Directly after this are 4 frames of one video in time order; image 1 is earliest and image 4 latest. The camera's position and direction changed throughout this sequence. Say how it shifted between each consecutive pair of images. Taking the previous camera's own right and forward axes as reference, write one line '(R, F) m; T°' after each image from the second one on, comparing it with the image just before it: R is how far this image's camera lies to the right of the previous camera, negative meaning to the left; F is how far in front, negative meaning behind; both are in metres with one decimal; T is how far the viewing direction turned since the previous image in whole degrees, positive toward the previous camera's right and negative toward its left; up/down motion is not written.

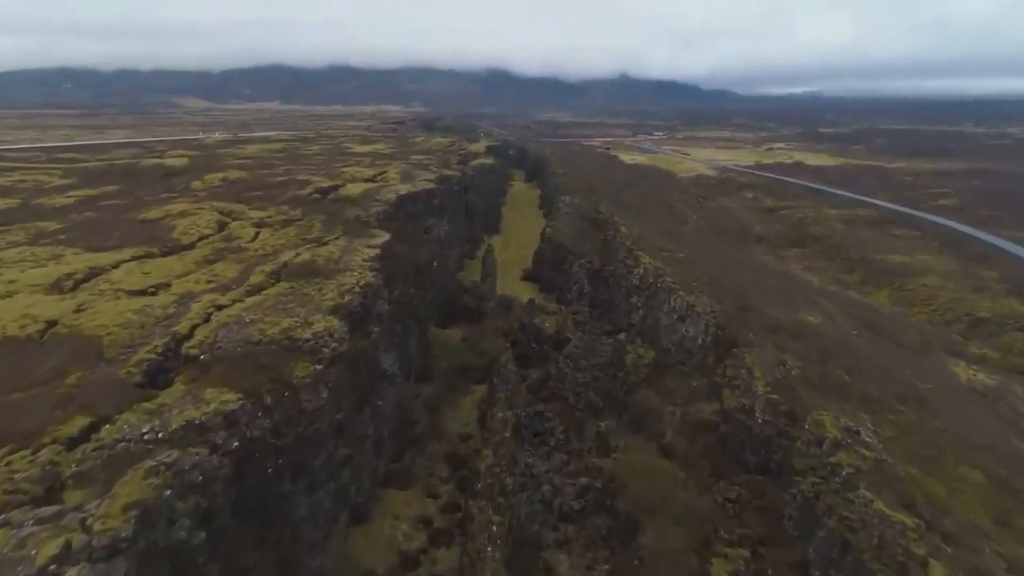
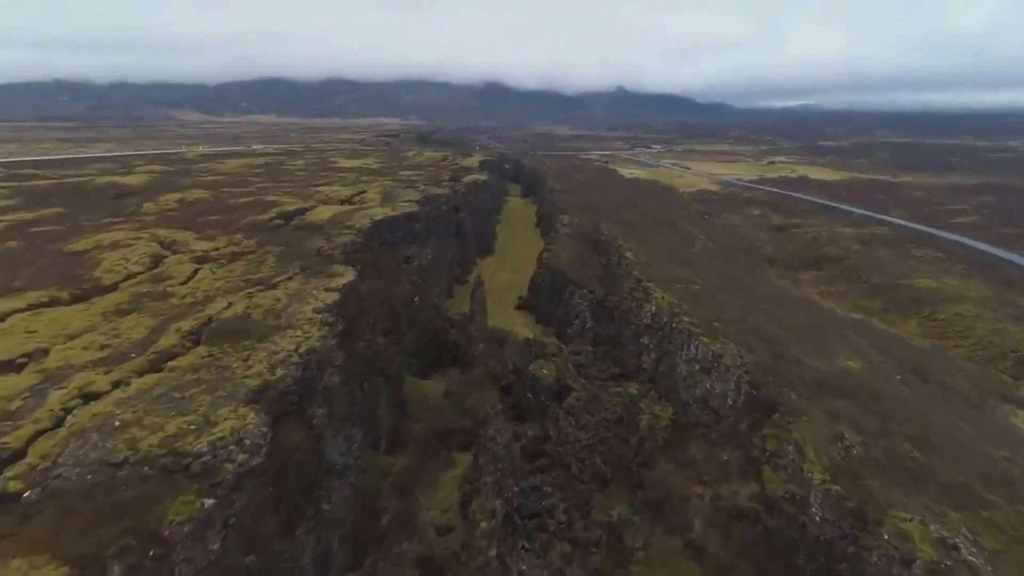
(+0.3, +6.2) m; 0°
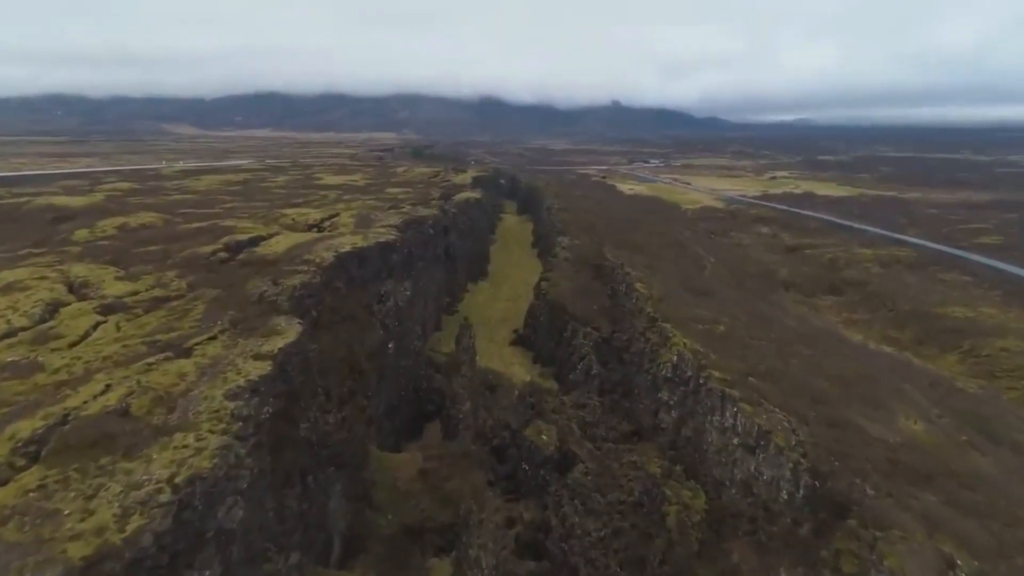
(+0.2, +6.7) m; 0°
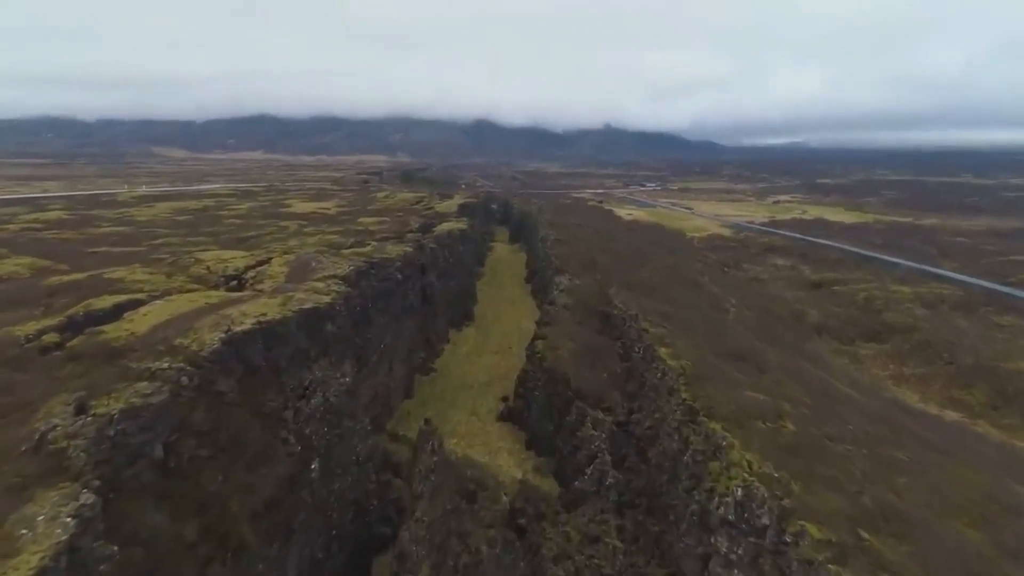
(+0.4, +11.2) m; +1°
